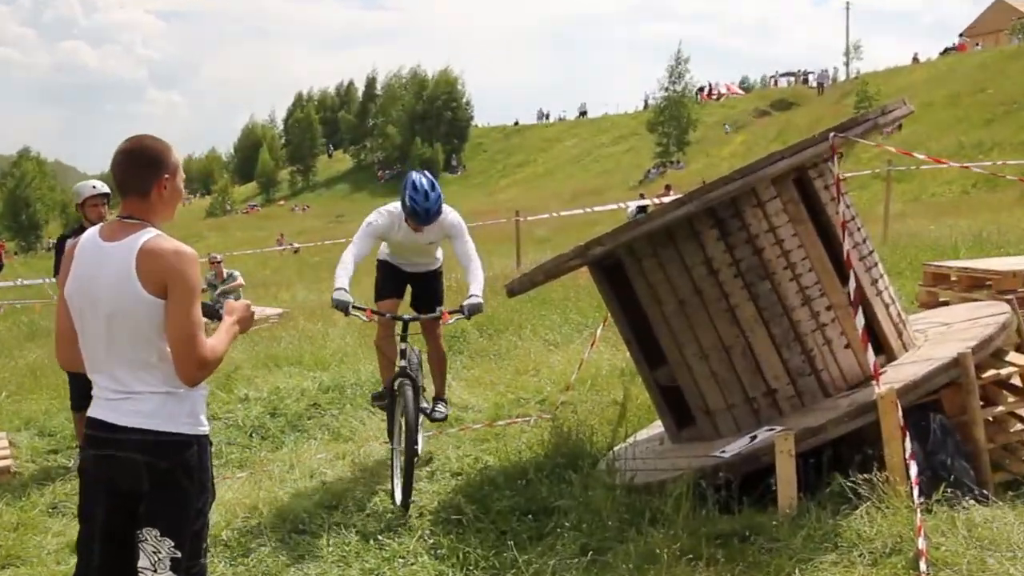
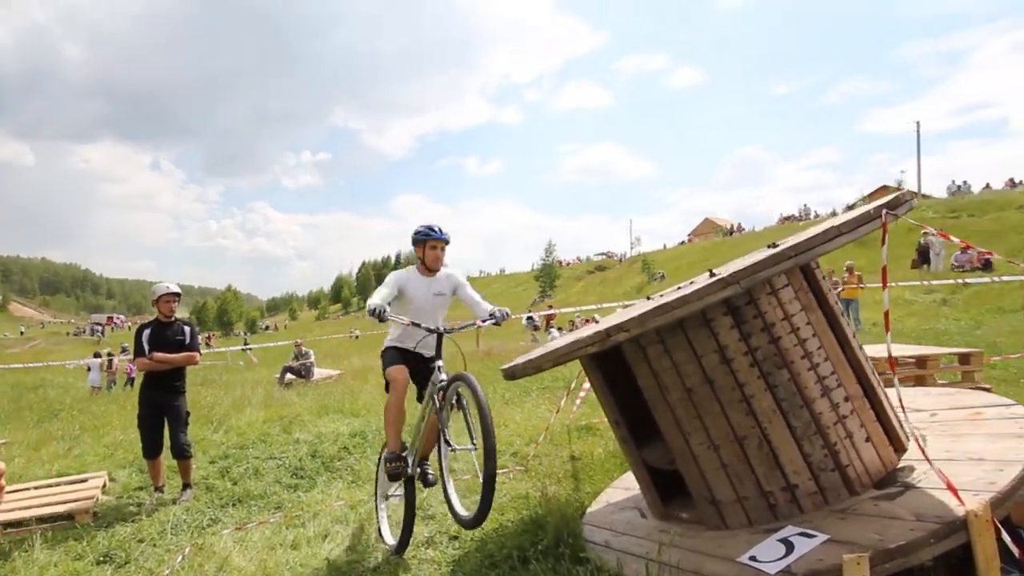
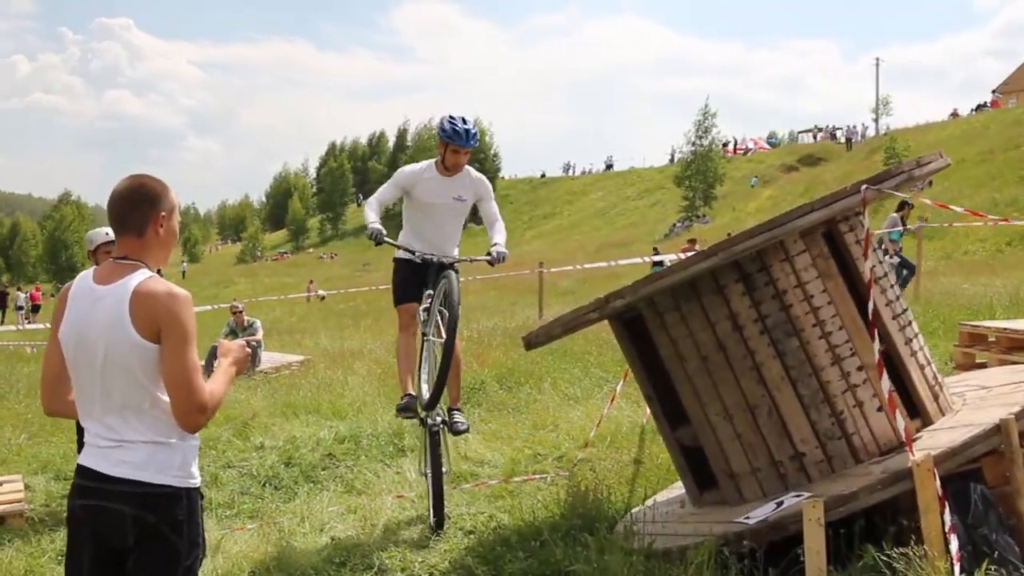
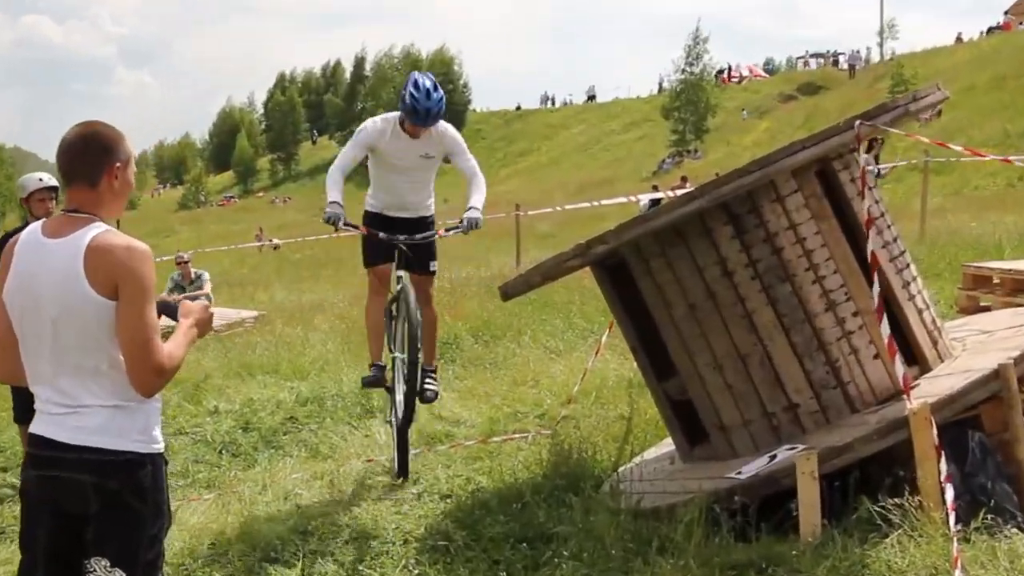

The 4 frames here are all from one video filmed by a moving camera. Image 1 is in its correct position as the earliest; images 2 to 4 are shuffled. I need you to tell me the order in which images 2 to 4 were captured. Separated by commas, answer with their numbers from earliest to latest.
4, 3, 2
